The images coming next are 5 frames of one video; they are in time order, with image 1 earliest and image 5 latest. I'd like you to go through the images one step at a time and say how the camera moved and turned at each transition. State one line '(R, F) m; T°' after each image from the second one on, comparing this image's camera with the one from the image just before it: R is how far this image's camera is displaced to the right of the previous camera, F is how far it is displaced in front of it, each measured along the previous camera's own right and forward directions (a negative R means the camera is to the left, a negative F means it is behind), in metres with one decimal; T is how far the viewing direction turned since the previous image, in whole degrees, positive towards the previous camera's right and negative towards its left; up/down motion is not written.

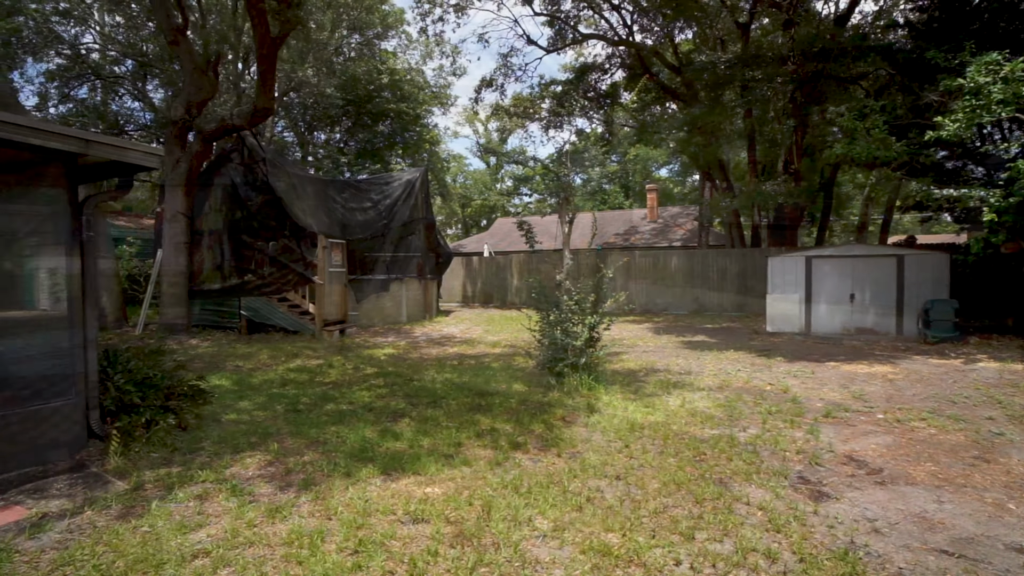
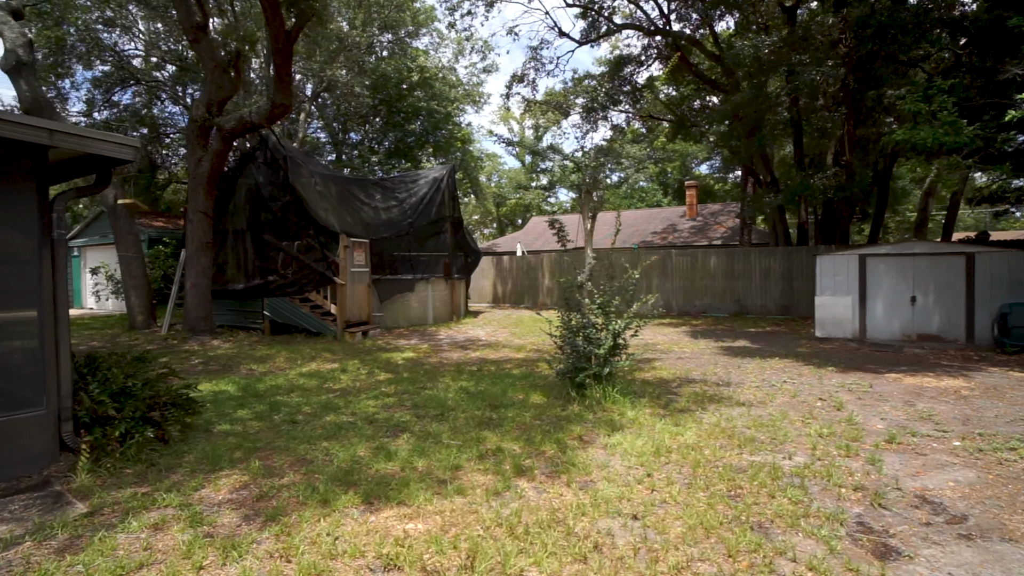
(+0.2, +0.5) m; -4°
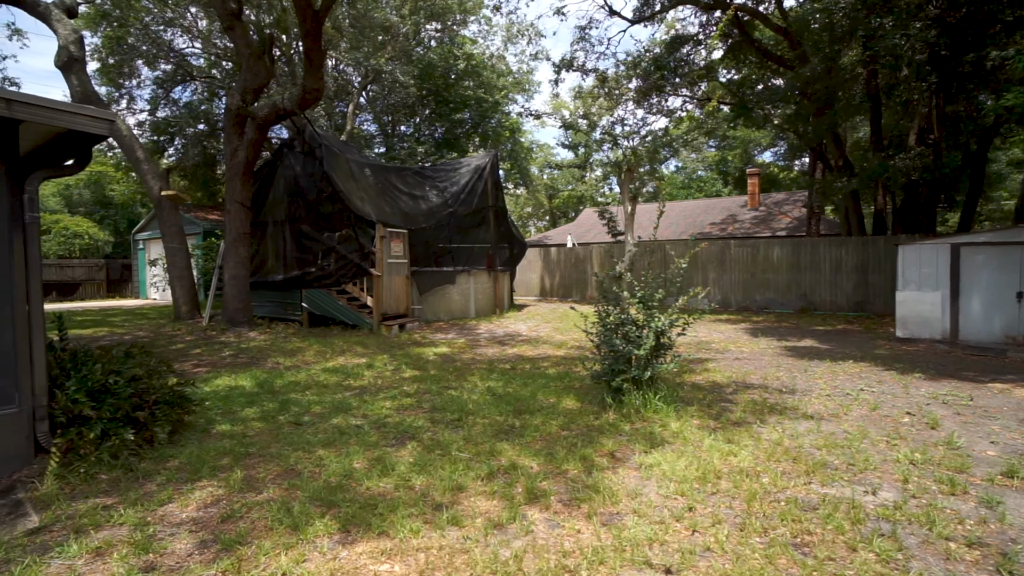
(+0.2, +0.6) m; -6°
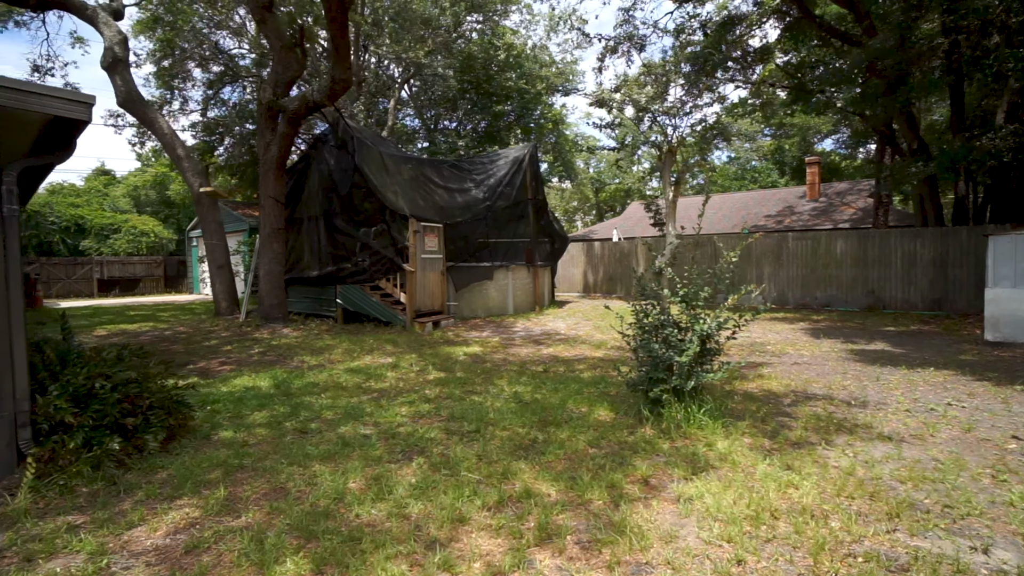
(+0.2, +0.5) m; -5°
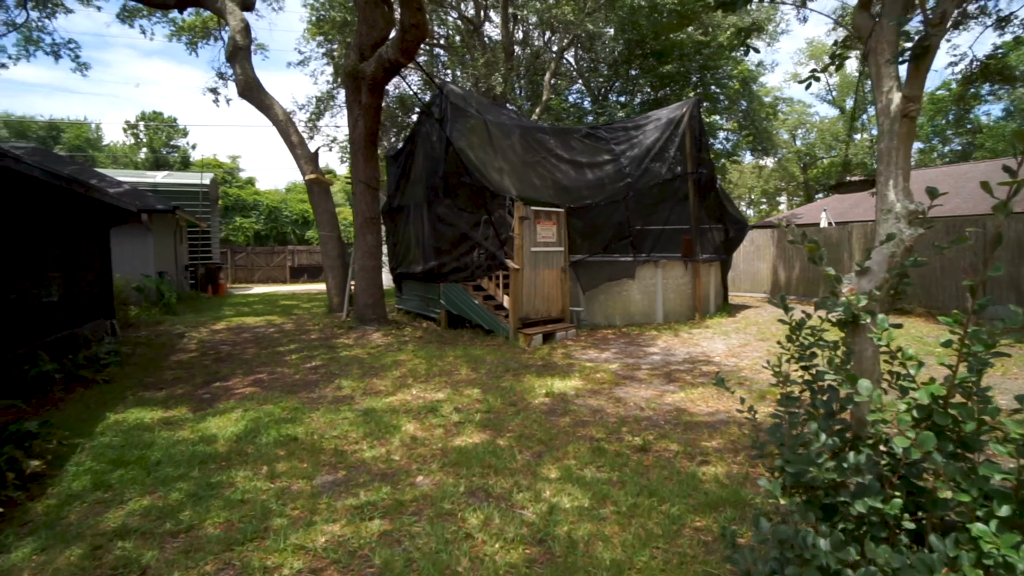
(+0.8, +2.6) m; -20°
